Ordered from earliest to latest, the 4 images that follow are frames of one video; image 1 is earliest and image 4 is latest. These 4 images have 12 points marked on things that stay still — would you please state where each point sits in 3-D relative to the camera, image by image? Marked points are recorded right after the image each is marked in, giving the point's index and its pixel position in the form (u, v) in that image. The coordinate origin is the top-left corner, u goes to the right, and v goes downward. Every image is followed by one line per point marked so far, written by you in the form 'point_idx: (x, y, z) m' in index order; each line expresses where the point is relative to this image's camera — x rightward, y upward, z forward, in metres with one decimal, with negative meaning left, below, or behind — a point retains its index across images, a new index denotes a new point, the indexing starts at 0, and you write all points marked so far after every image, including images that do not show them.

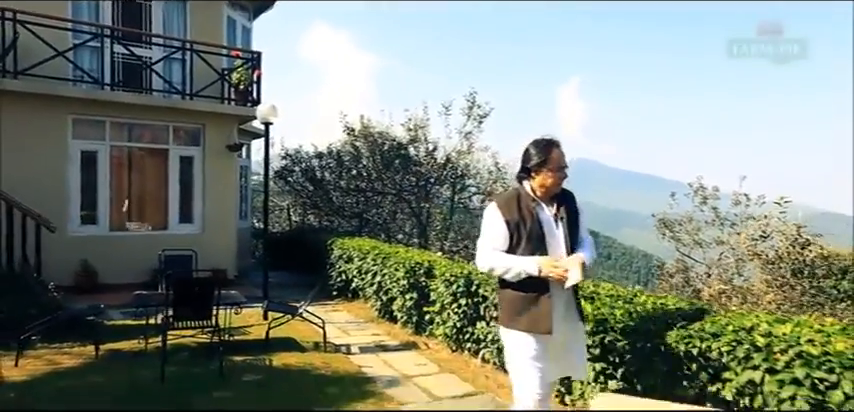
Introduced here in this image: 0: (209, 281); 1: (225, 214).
0: (-2.0, -0.7, +6.1) m
1: (-3.5, -0.1, +11.6) m
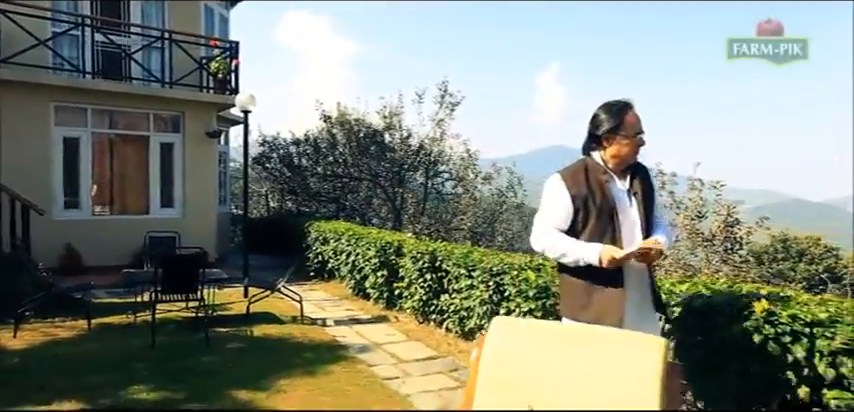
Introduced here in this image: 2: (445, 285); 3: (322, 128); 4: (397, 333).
0: (-2.3, -0.5, +6.6) m
1: (-4.0, +0.1, +12.0) m
2: (+0.2, -0.8, +6.4) m
3: (-2.2, +1.6, +14.1) m
4: (-0.3, -1.3, +6.7) m
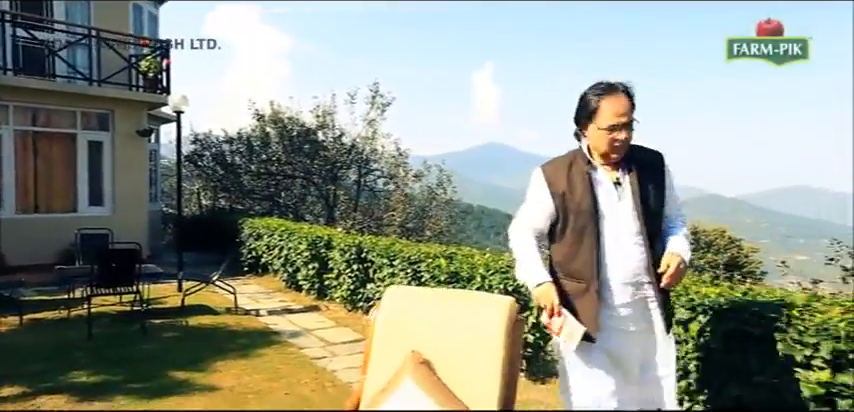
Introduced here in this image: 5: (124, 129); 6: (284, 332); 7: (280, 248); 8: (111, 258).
0: (-3.1, -0.5, +6.9) m
1: (-5.3, +0.2, +12.1) m
2: (-0.6, -0.7, +6.9) m
3: (-3.7, +1.7, +14.3) m
4: (-1.1, -1.2, +7.1) m
5: (-5.4, +1.4, +11.8) m
6: (-1.4, -1.2, +6.4) m
7: (-2.1, -0.6, +9.4) m
8: (-3.2, -0.5, +6.8) m
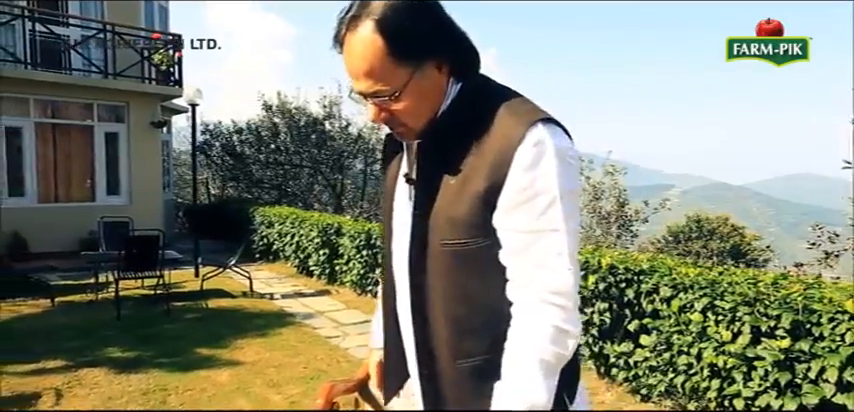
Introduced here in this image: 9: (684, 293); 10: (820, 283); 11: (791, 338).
0: (-3.0, -0.4, +7.3) m
1: (-5.2, +0.4, +12.5) m
2: (-0.5, -0.6, +7.3) m
3: (-3.6, +1.9, +14.7) m
4: (-1.0, -1.1, +7.5) m
5: (-5.3, +1.6, +12.2) m
6: (-1.3, -1.1, +6.8) m
7: (-2.0, -0.4, +9.8) m
8: (-3.2, -0.4, +7.2) m
9: (+1.6, -0.6, +4.2) m
10: (+2.4, -0.5, +4.1) m
11: (+2.0, -0.7, +3.7) m
